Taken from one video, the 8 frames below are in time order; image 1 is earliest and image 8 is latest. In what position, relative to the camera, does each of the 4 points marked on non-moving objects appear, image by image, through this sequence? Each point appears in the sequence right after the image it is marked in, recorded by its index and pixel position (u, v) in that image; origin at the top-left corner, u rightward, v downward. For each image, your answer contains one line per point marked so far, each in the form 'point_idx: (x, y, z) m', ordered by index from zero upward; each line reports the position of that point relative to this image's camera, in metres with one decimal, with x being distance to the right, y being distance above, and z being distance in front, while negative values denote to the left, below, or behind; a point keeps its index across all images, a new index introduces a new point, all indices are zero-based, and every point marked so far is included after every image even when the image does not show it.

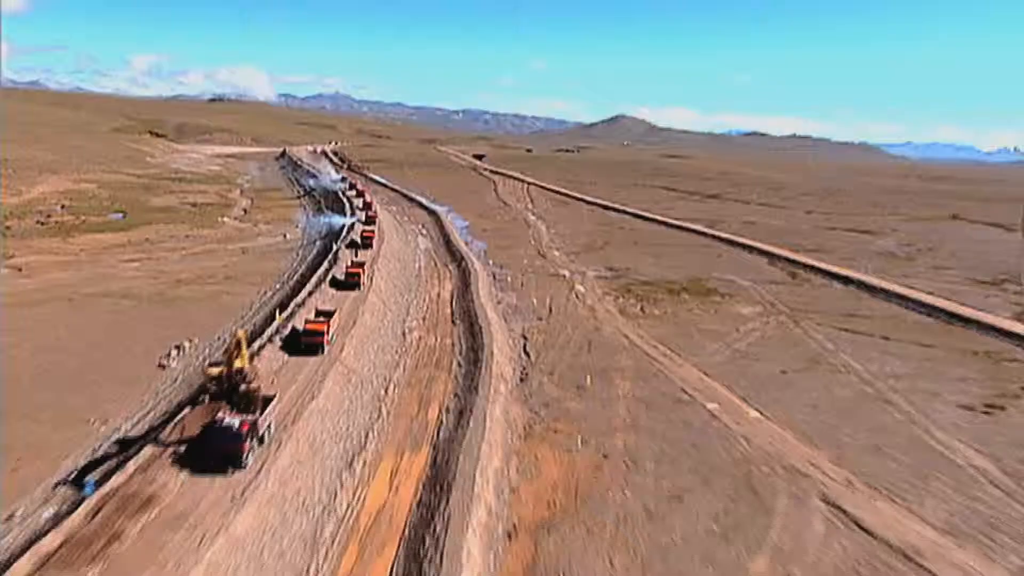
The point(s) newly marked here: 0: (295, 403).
0: (-4.7, -2.5, +19.5) m
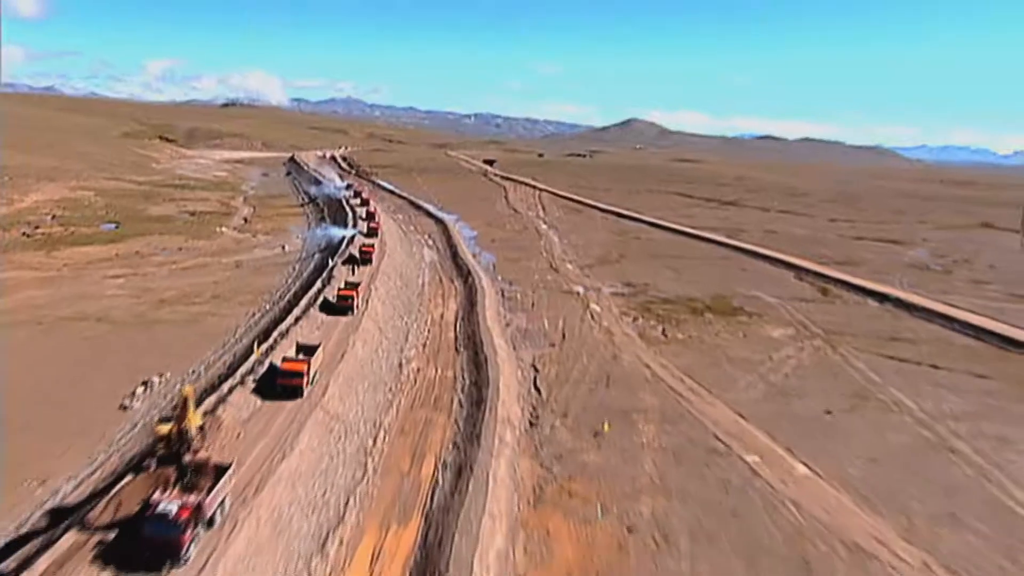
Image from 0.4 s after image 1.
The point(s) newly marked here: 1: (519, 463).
0: (-4.6, -3.2, +16.6) m
1: (+0.1, -3.7, +18.8) m
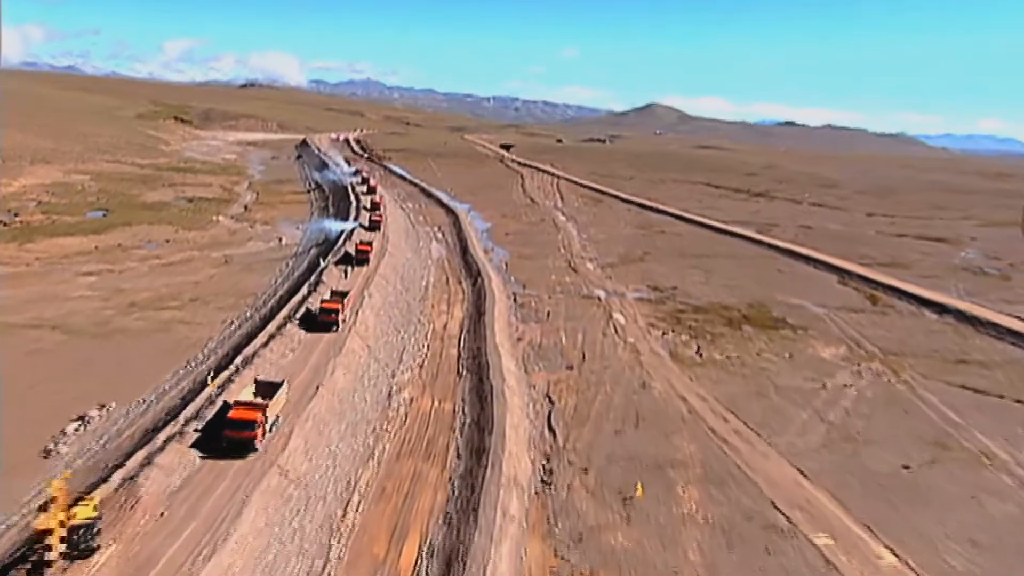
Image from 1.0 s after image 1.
0: (-4.5, -3.8, +12.6) m
1: (+0.2, -4.2, +14.7) m
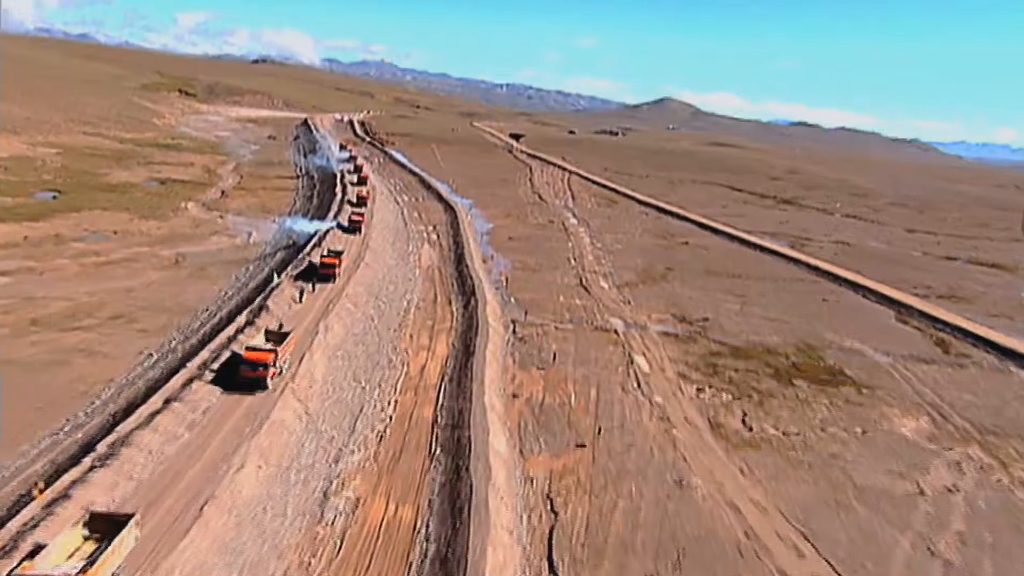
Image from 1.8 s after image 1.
0: (-4.8, -4.8, +6.1) m
1: (-0.1, -5.4, +8.3) m
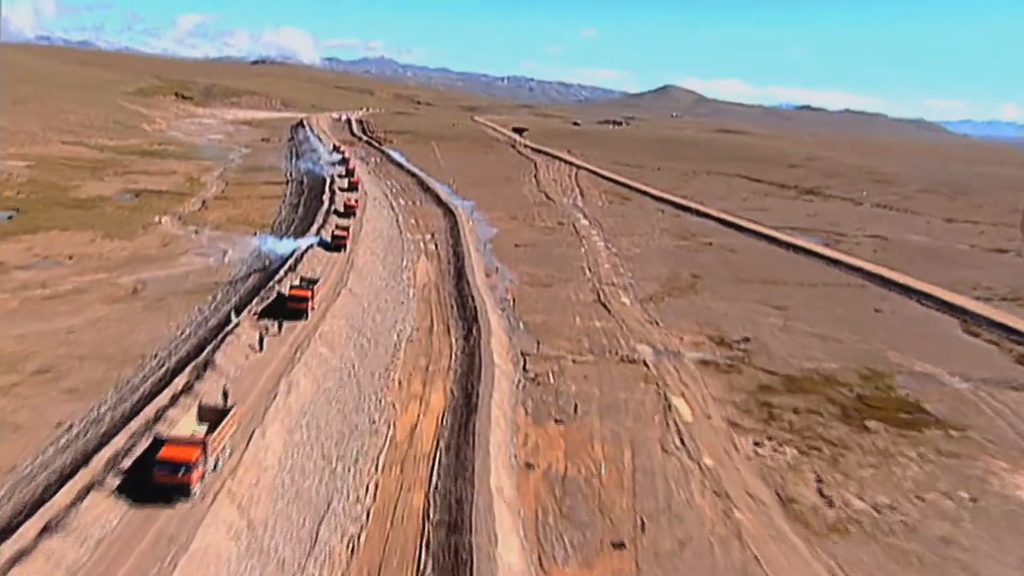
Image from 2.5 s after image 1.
0: (-4.6, -5.9, +1.5) m
1: (+0.1, -6.4, +3.6) m
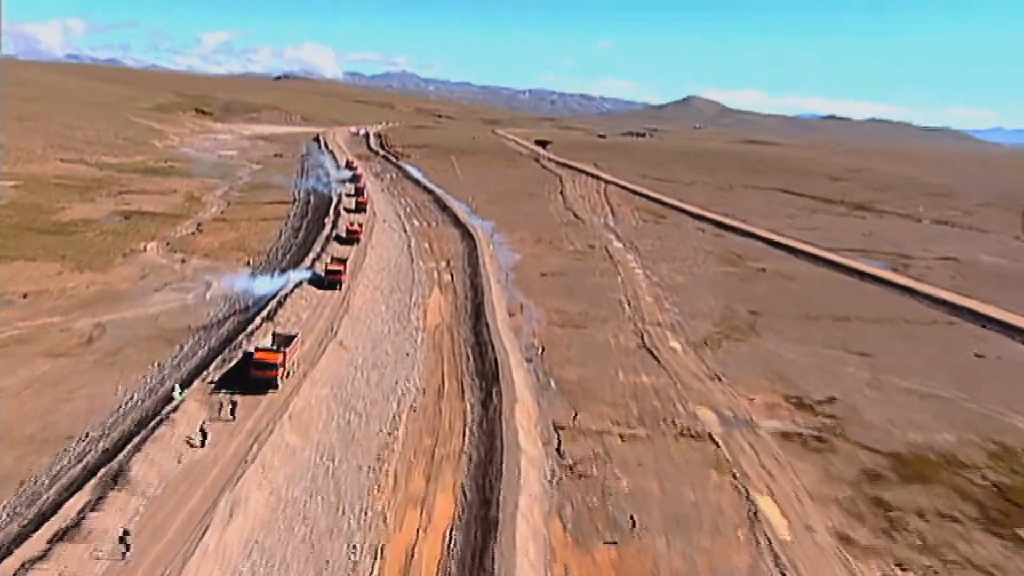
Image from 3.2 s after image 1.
0: (-4.6, -6.8, -3.9) m
1: (+0.3, -7.3, -1.9) m
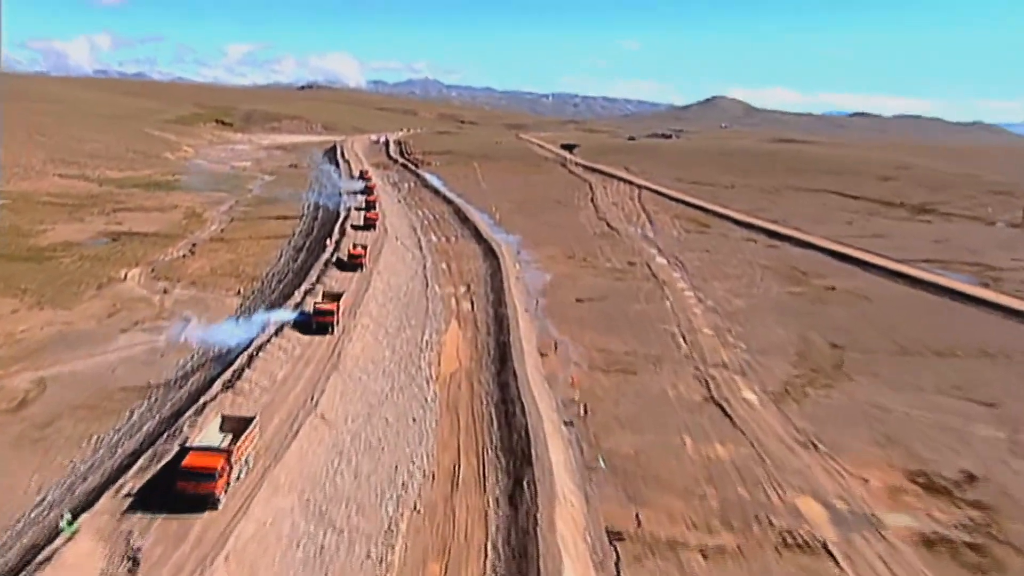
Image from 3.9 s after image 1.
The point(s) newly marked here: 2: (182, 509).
0: (-4.6, -7.8, -9.2) m
1: (+0.3, -8.2, -7.4) m
2: (-4.4, -3.0, +12.8) m
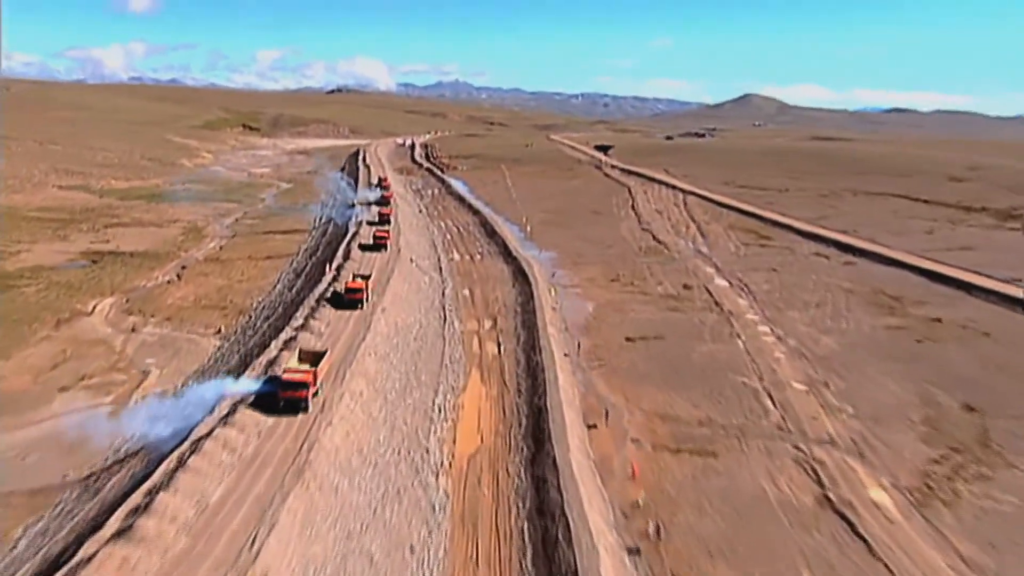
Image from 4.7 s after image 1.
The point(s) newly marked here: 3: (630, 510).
0: (-4.9, -8.9, -15.1) m
1: (+0.1, -9.3, -13.4) m
2: (-4.0, -4.1, +6.9) m
3: (+2.1, -3.9, +15.5) m
